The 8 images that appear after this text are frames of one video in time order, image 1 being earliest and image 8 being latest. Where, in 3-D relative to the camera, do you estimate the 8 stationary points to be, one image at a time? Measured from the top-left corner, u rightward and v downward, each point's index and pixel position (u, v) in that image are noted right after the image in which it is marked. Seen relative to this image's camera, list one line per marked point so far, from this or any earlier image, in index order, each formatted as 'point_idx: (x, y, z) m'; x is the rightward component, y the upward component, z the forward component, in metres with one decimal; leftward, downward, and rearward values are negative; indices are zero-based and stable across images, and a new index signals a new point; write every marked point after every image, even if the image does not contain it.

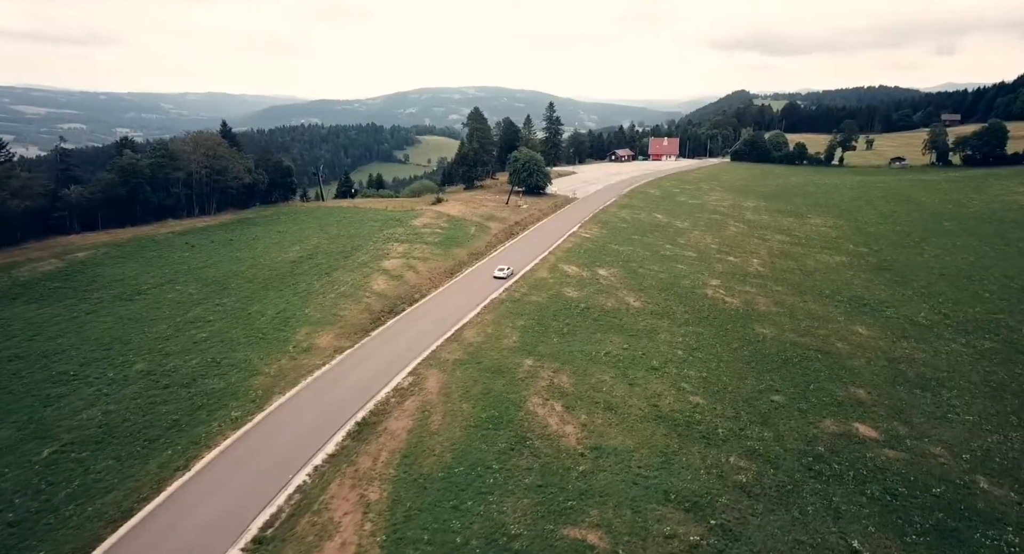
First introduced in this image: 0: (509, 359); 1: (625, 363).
0: (-0.1, -3.1, +18.0) m
1: (+4.5, -3.4, +19.1) m
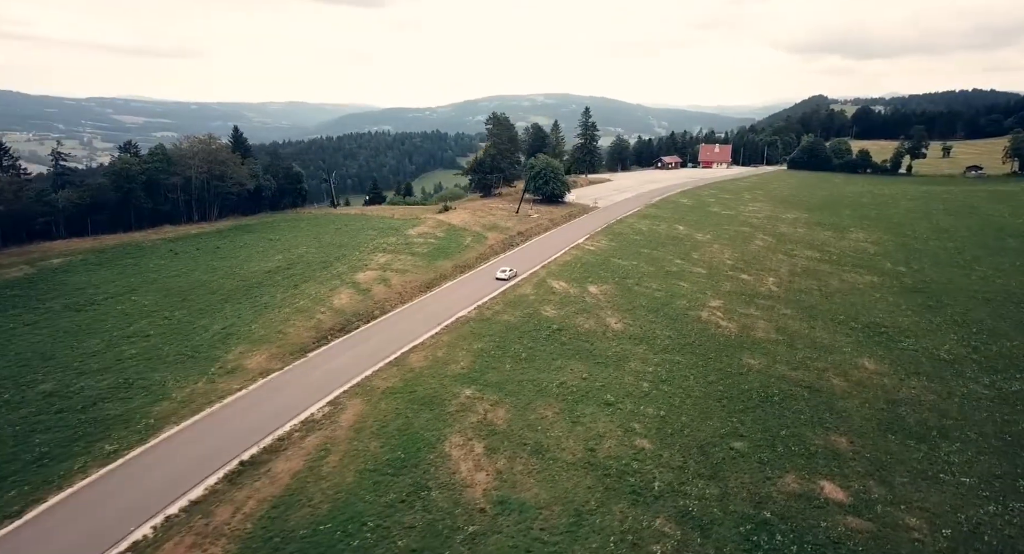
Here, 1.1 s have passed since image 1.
0: (-2.3, -3.9, +16.6) m
1: (+2.4, -4.3, +17.3) m
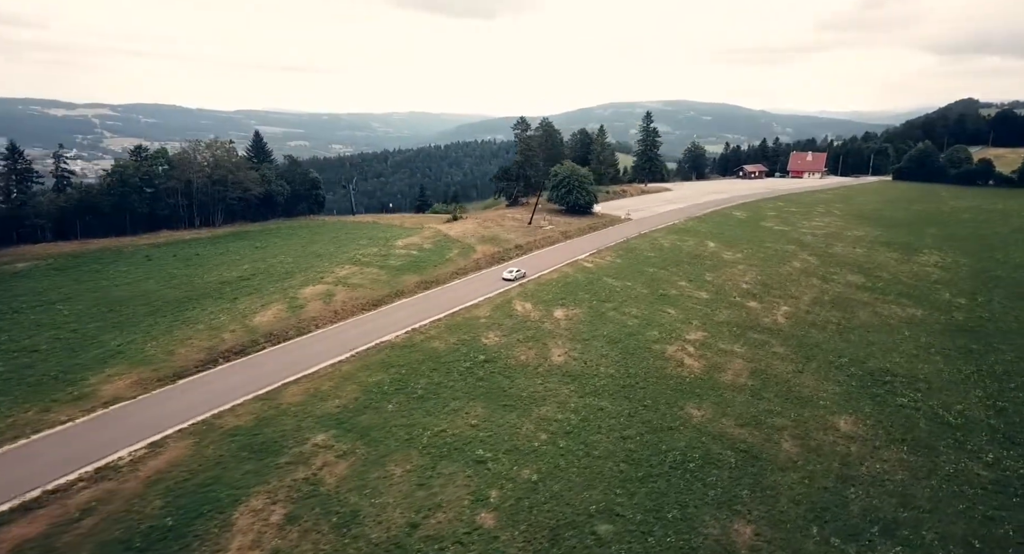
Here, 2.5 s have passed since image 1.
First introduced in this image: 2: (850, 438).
0: (-6.6, -4.8, +14.9) m
1: (-1.9, -5.3, +15.1) m
2: (+12.4, -5.8, +17.5) m
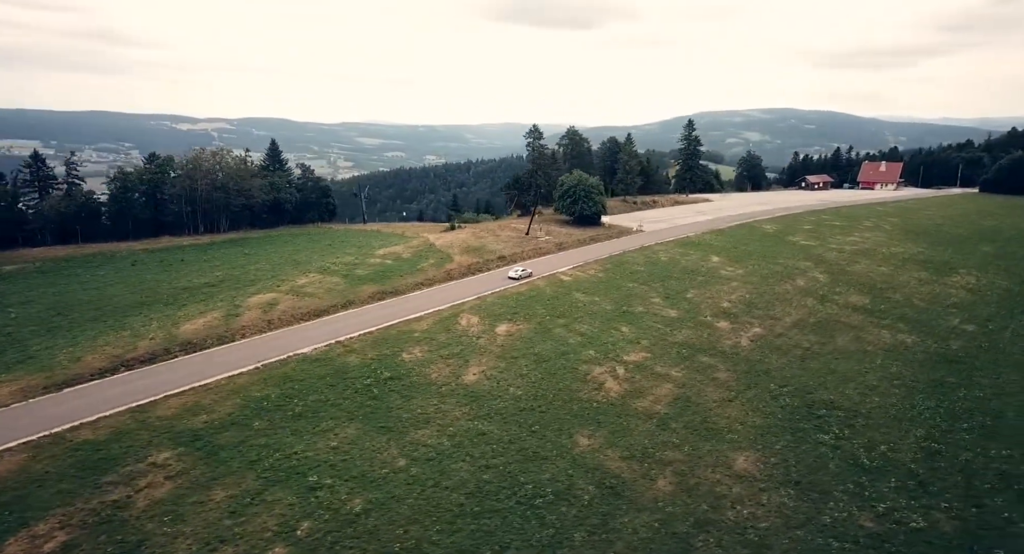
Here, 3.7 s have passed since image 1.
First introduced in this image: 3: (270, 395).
0: (-11.4, -5.2, +15.1) m
1: (-6.7, -5.9, +14.9) m
2: (+7.7, -6.7, +16.2) m
3: (-9.6, -4.7, +19.6) m
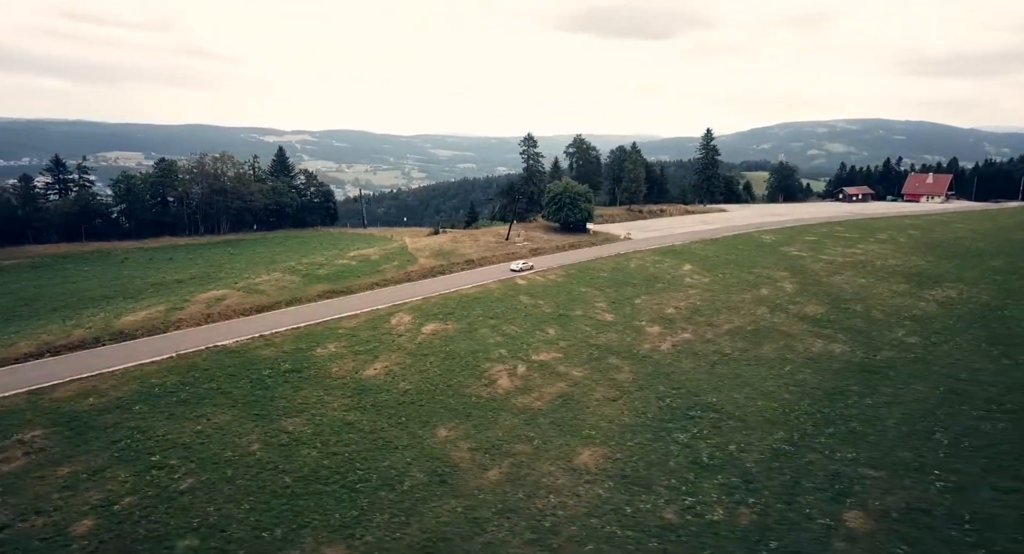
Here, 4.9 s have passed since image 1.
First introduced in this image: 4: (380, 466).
0: (-16.9, -4.9, +16.8) m
1: (-12.2, -5.6, +16.4) m
2: (+2.2, -6.8, +17.0) m
3: (-14.9, -4.4, +21.2) m
4: (-4.3, -6.4, +16.7) m
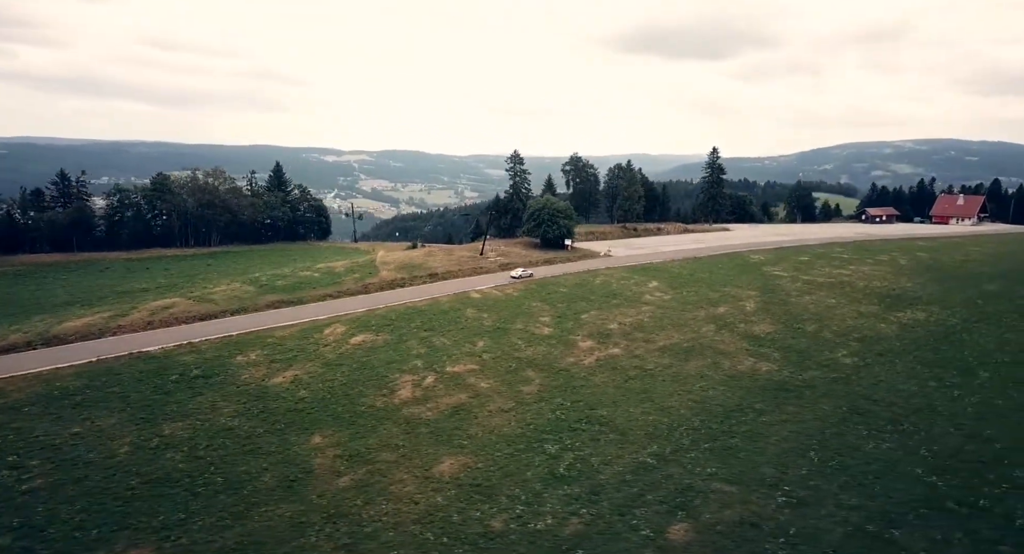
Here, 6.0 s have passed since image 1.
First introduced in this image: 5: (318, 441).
0: (-22.0, -5.0, +17.8) m
1: (-17.3, -5.8, +17.2) m
2: (-2.9, -7.2, +17.4) m
3: (-19.9, -4.7, +22.2) m
4: (-9.5, -6.7, +17.4) m
5: (-7.8, -6.5, +19.6) m
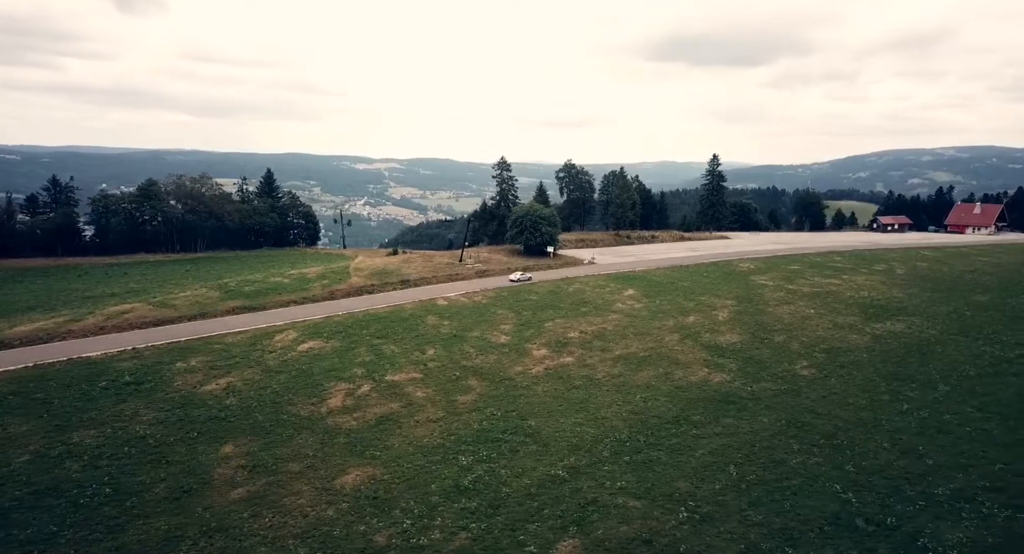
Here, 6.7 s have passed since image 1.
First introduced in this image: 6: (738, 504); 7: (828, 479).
0: (-25.5, -5.2, +17.8) m
1: (-20.8, -6.0, +17.2) m
2: (-6.4, -7.5, +17.2) m
3: (-23.3, -5.0, +22.1) m
4: (-13.0, -7.0, +17.2) m
5: (-11.2, -6.8, +19.4) m
6: (+8.1, -8.1, +17.5) m
7: (+12.6, -8.0, +19.4) m
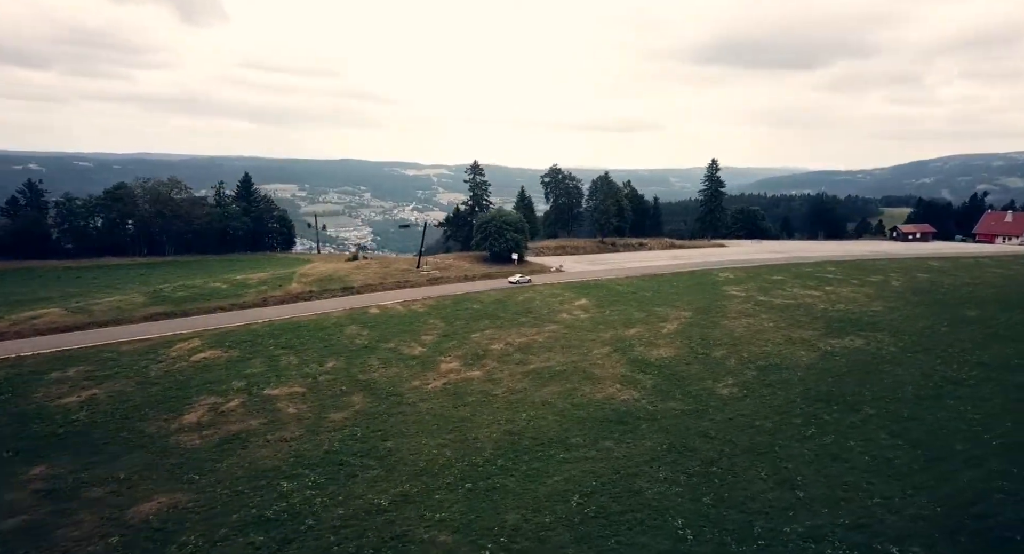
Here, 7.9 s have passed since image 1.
0: (-31.9, -5.4, +17.0) m
1: (-27.3, -6.3, +16.3) m
2: (-12.9, -7.9, +16.1) m
3: (-29.7, -5.3, +21.3) m
4: (-19.5, -7.3, +16.2) m
5: (-17.7, -7.2, +18.4) m
6: (+1.6, -8.7, +16.2) m
7: (+6.1, -8.7, +18.0) m
